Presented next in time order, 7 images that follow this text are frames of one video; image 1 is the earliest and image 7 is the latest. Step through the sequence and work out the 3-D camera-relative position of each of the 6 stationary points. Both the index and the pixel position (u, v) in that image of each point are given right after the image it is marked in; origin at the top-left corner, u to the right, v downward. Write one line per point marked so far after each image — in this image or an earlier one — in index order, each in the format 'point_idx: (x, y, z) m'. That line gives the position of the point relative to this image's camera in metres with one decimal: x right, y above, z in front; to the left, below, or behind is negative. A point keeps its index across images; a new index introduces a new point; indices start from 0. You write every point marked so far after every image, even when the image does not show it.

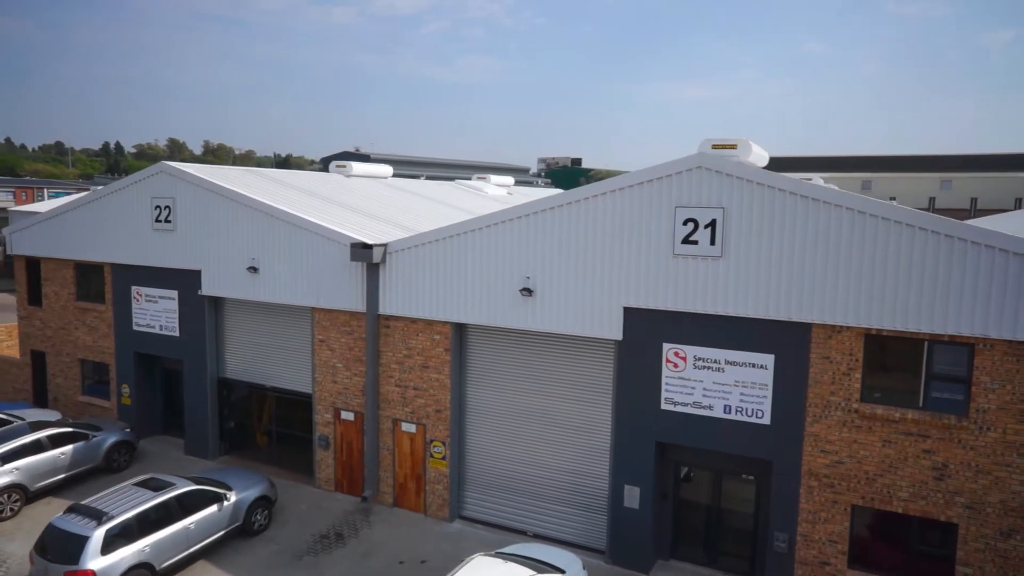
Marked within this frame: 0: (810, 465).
0: (+5.2, -3.1, +11.9) m
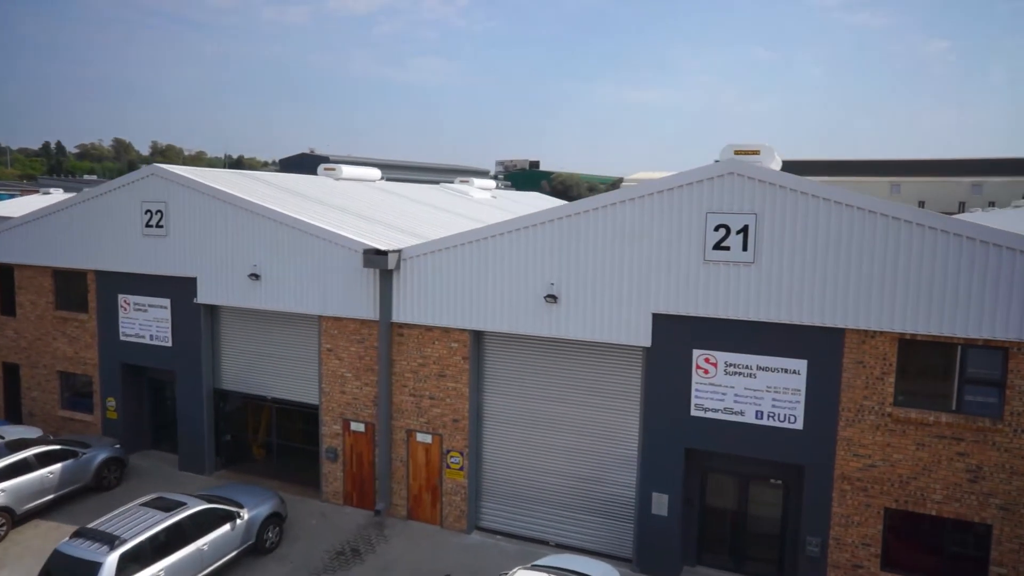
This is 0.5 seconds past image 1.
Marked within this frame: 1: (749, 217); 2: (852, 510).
0: (+5.8, -3.1, +12.0) m
1: (+4.2, +1.2, +12.1) m
2: (+6.0, -3.8, +12.0) m
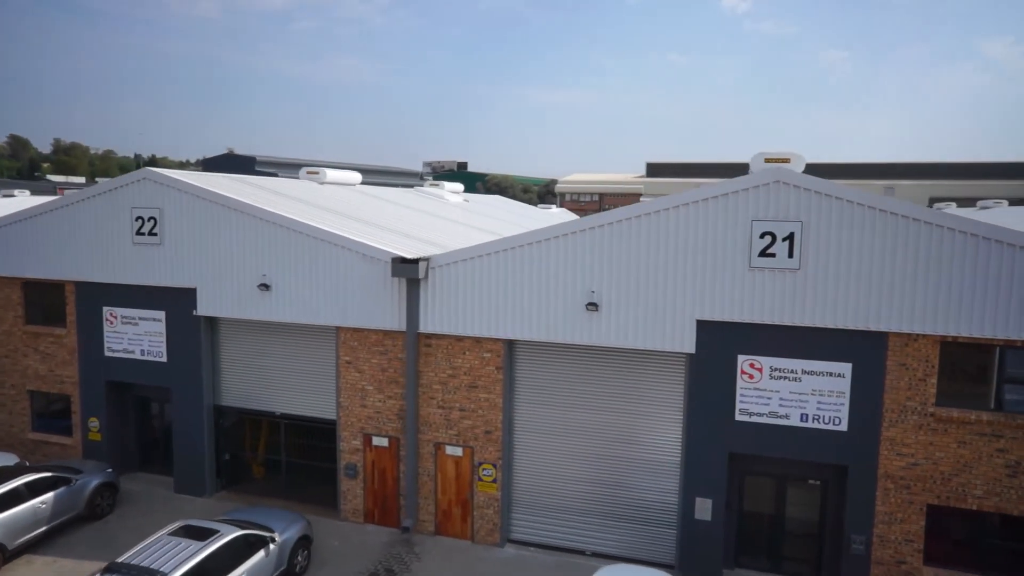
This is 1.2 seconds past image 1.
0: (+6.7, -3.2, +12.4) m
1: (+5.1, +1.1, +12.3) m
2: (+6.9, -3.9, +12.4) m
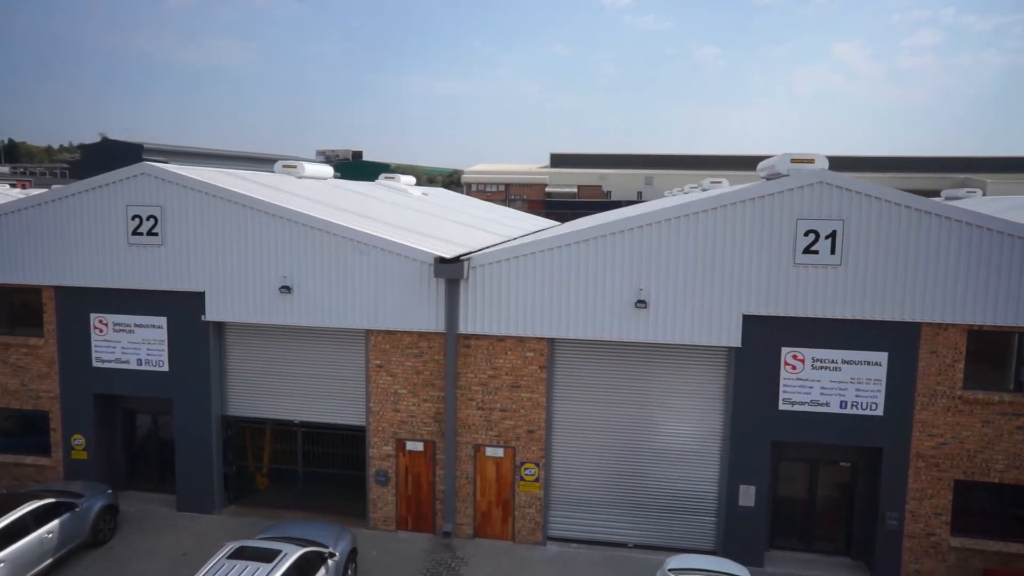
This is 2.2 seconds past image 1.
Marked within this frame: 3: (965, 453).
0: (+7.9, -3.1, +13.3) m
1: (+6.1, +1.2, +13.0) m
2: (+8.0, -3.8, +13.4) m
3: (+8.7, -3.2, +13.2) m
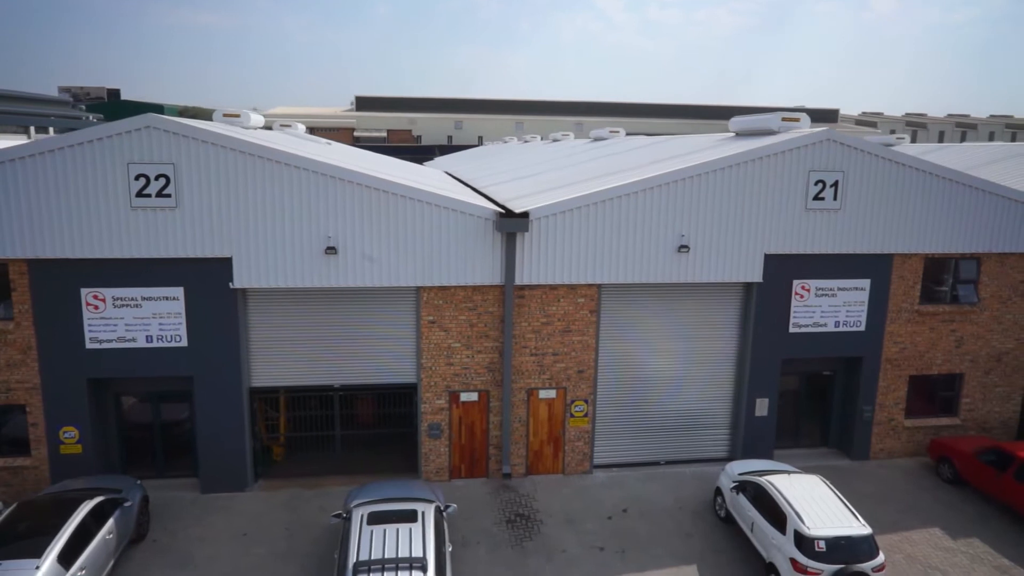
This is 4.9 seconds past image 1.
0: (+9.0, -1.6, +16.6) m
1: (+7.3, +2.6, +15.4) m
2: (+9.2, -2.3, +16.7) m
3: (+9.8, -1.6, +16.7) m
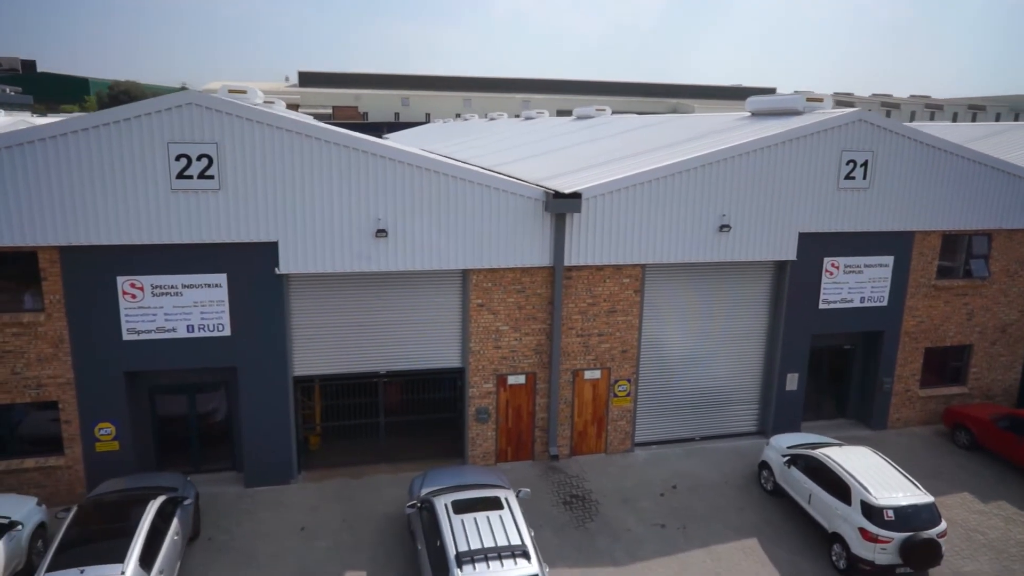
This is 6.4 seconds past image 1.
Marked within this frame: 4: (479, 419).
0: (+9.9, -1.0, +17.3) m
1: (+8.2, +3.1, +15.8) m
2: (+10.1, -1.7, +17.5) m
3: (+10.7, -1.0, +17.5) m
4: (-0.7, -2.9, +15.1) m
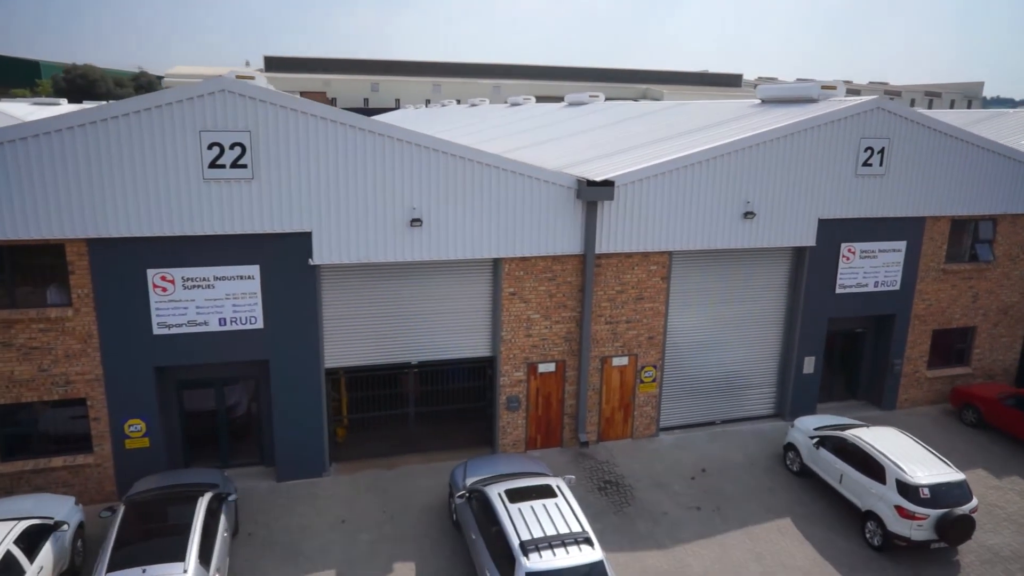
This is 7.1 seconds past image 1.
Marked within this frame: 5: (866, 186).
0: (+10.4, -0.6, +17.7) m
1: (+8.8, +3.5, +16.1) m
2: (+10.6, -1.2, +18.0) m
3: (+11.2, -0.6, +18.0) m
4: (0.0, -2.6, +15.1) m
5: (+8.4, +2.4, +16.3) m
